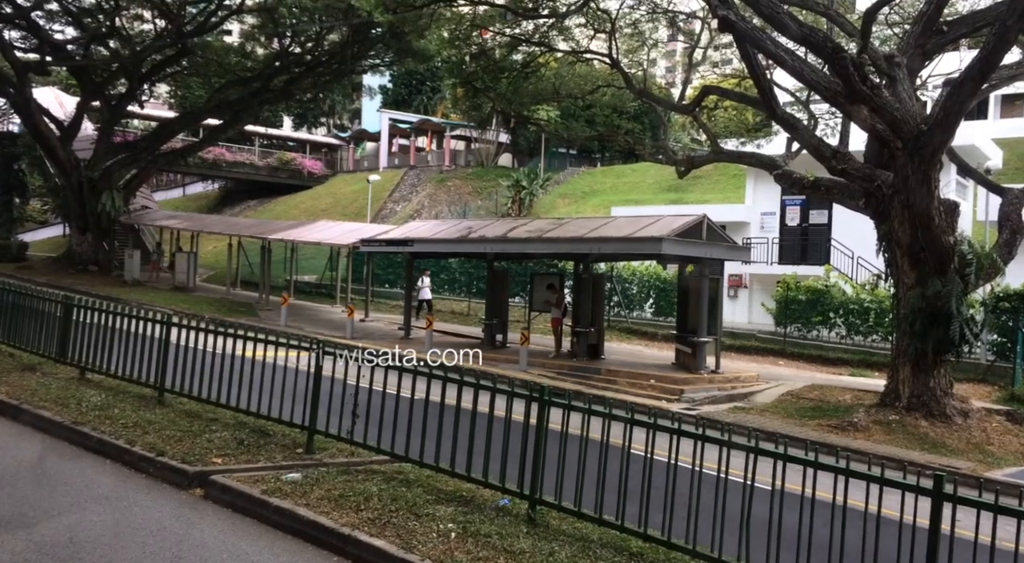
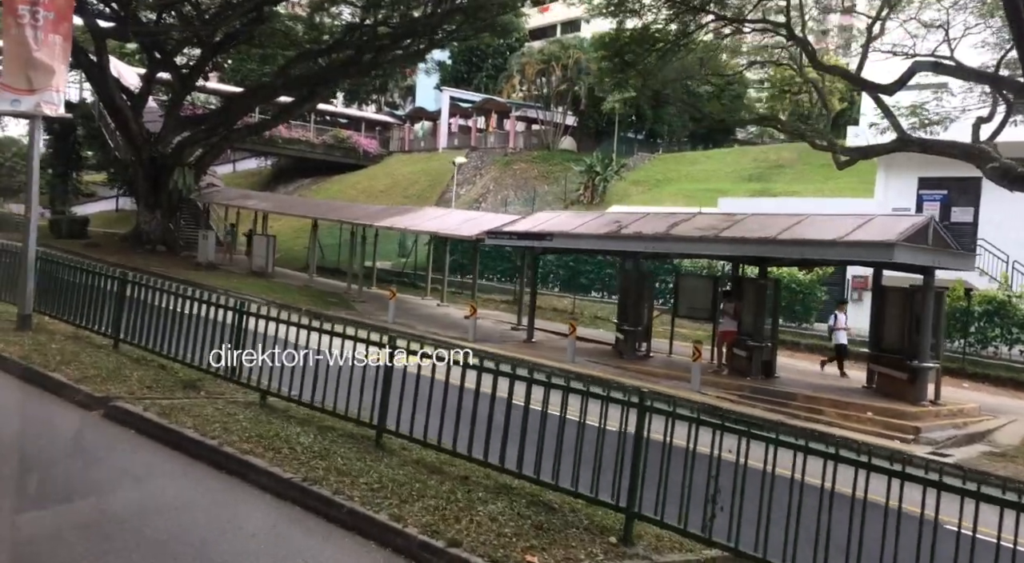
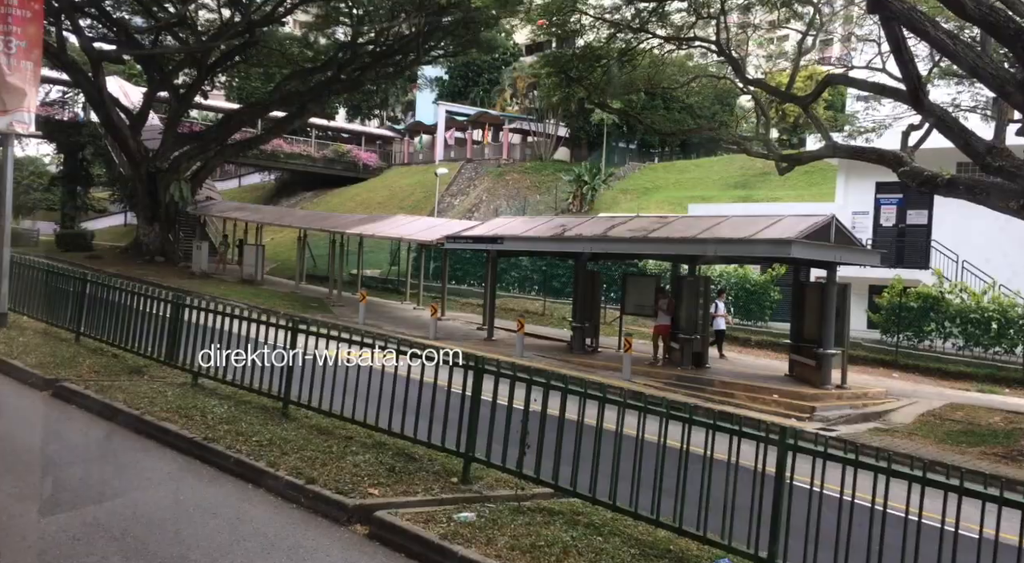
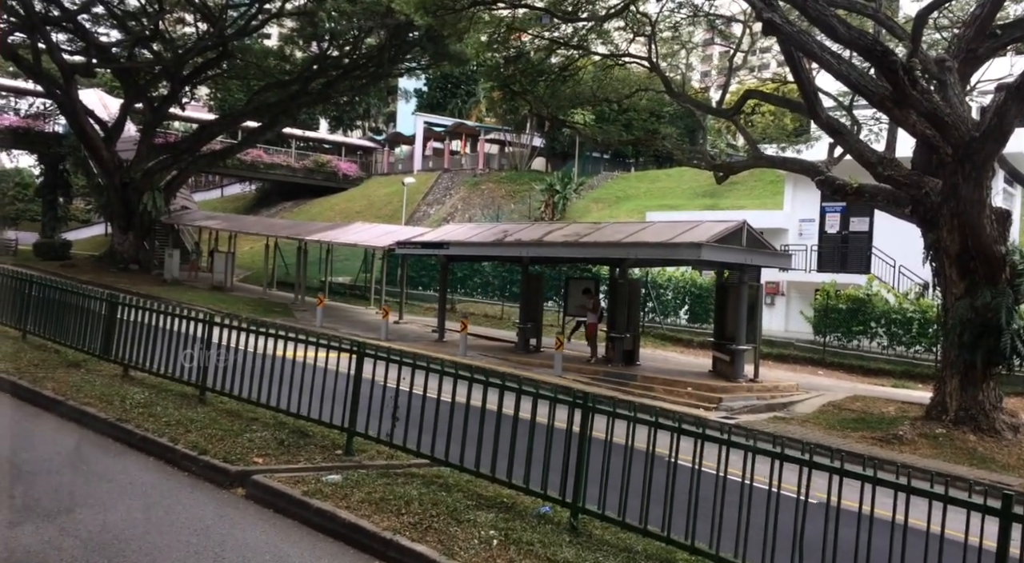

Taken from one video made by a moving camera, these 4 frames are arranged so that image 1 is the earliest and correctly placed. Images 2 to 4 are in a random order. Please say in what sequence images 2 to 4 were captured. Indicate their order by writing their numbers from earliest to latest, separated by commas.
4, 3, 2
